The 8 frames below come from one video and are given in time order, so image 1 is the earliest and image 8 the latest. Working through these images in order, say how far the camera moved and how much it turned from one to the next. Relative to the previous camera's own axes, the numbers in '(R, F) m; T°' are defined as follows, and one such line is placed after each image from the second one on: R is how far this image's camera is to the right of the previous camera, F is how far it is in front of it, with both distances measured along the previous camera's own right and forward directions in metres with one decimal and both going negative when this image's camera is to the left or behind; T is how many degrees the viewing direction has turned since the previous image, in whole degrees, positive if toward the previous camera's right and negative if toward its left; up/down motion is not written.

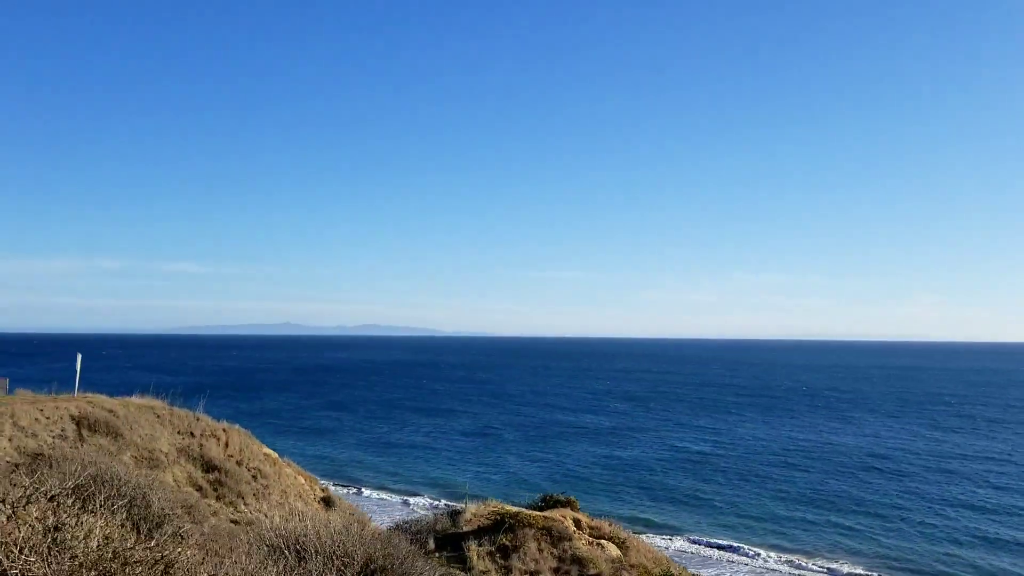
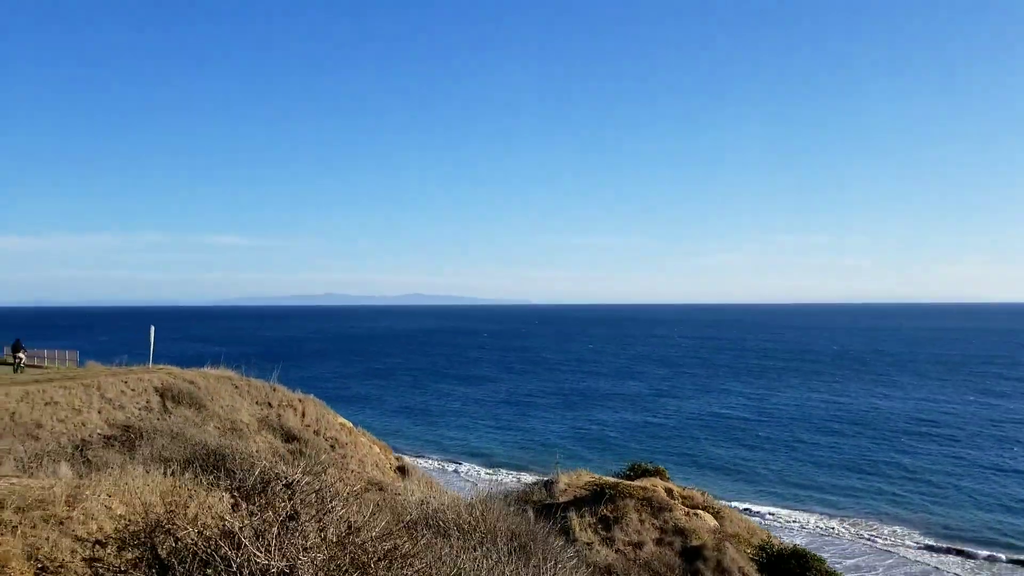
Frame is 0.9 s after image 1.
(-0.8, +0.3) m; -3°
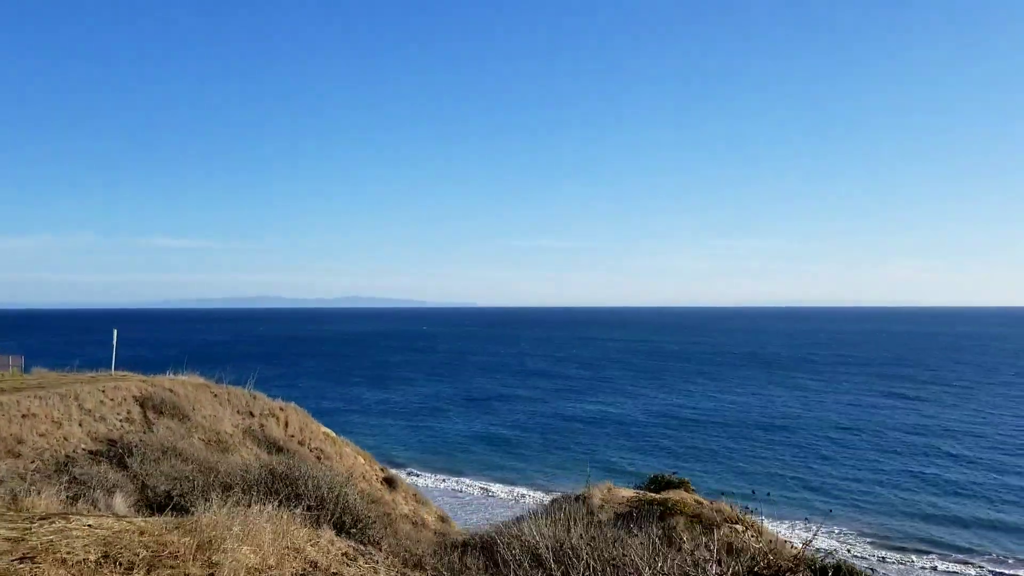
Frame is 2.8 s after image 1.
(-1.3, +0.4) m; +5°
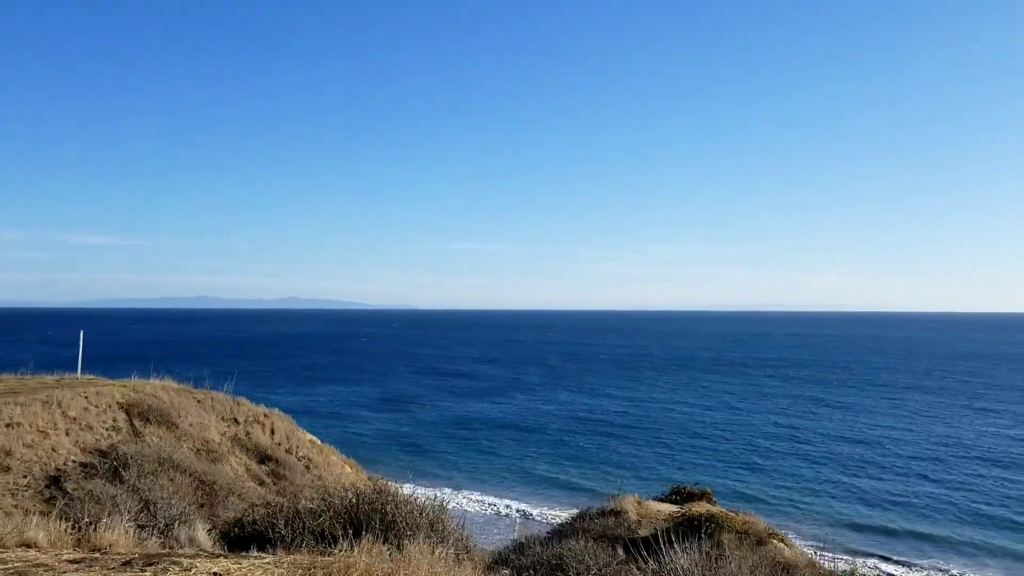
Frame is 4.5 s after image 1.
(-1.1, +0.1) m; +5°
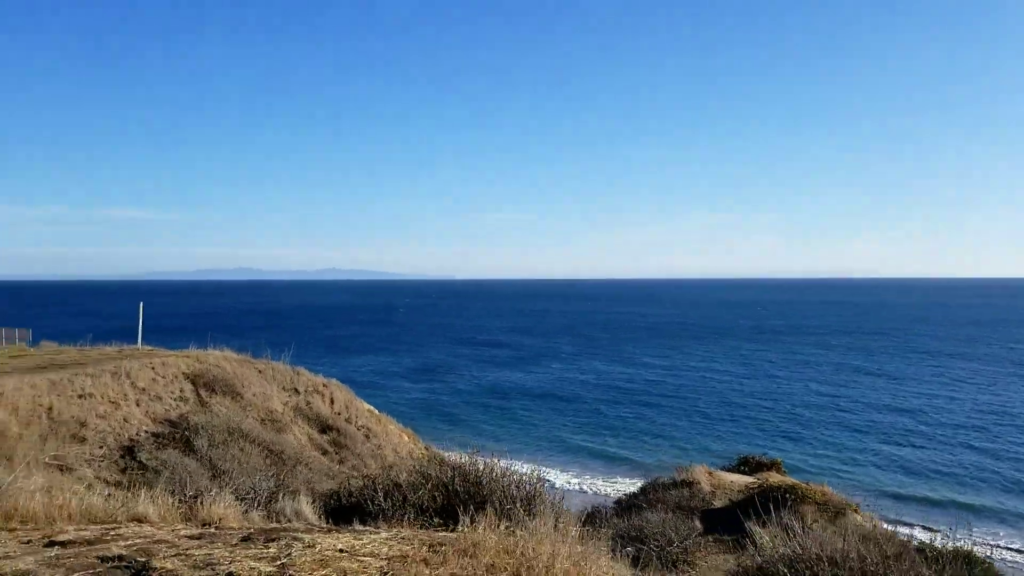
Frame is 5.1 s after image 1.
(-0.6, +0.4) m; -3°
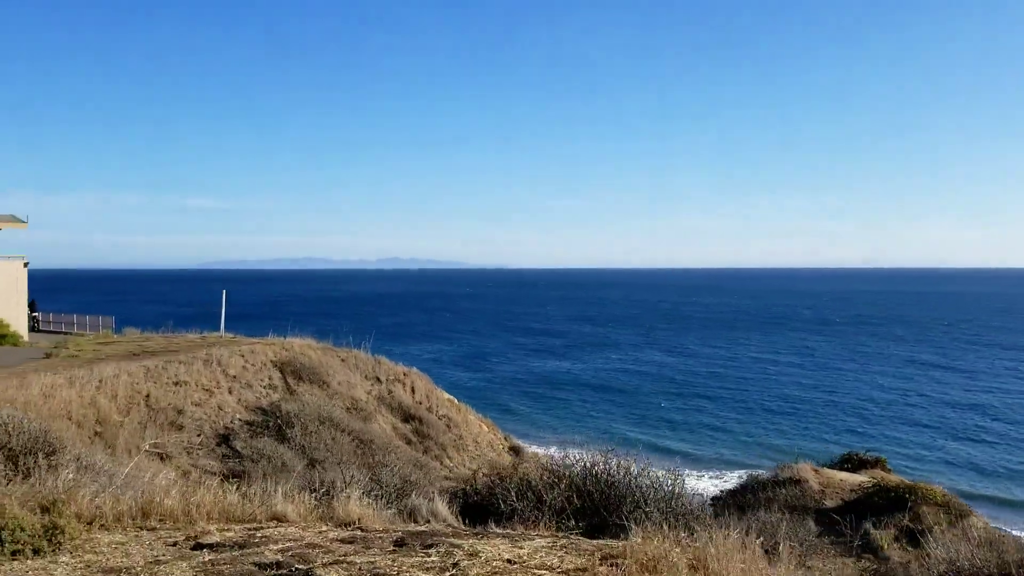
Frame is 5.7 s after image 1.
(-0.7, +0.5) m; -5°
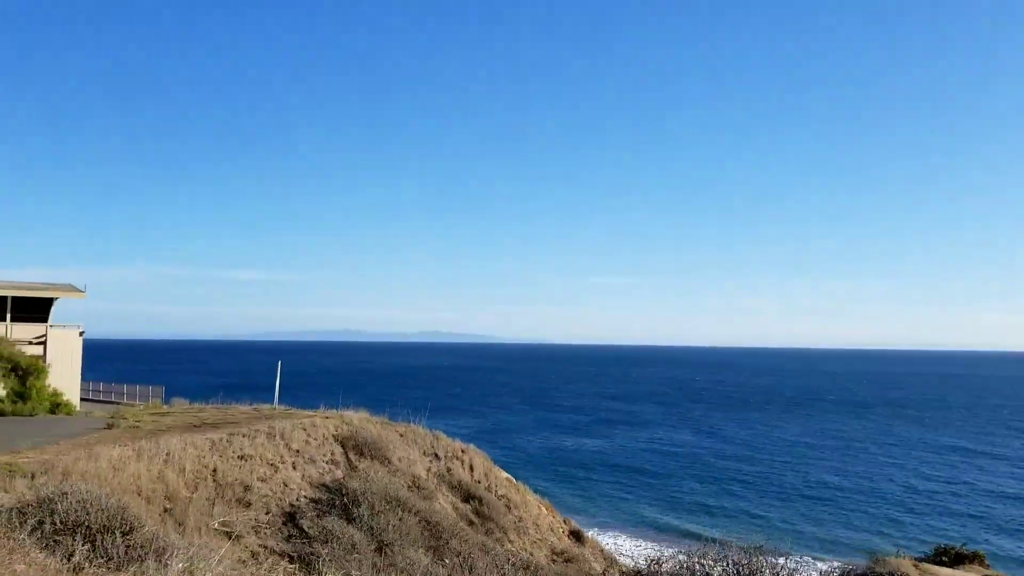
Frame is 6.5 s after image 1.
(-0.7, +0.3) m; -3°
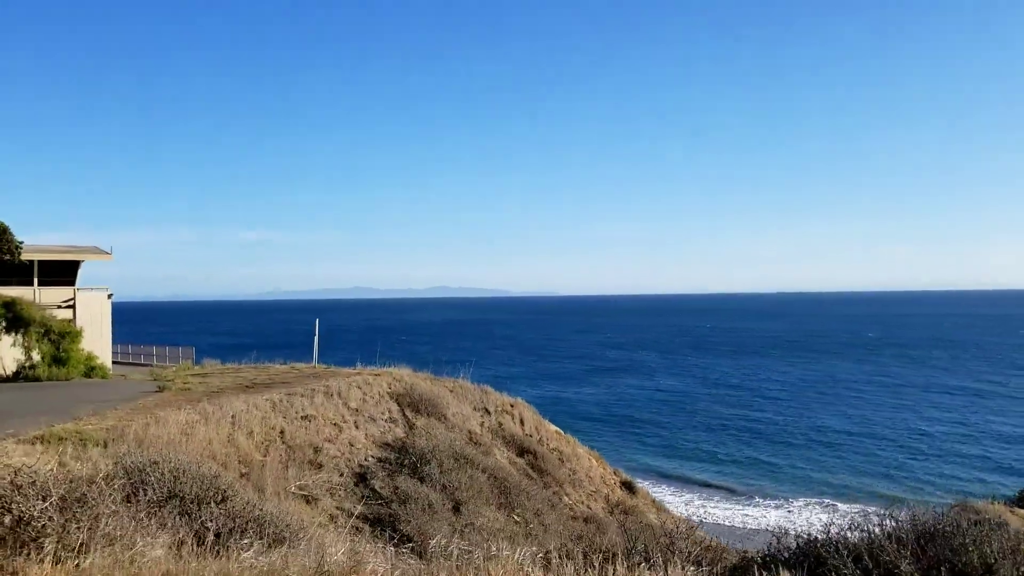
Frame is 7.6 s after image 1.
(-0.8, +0.4) m; -1°
